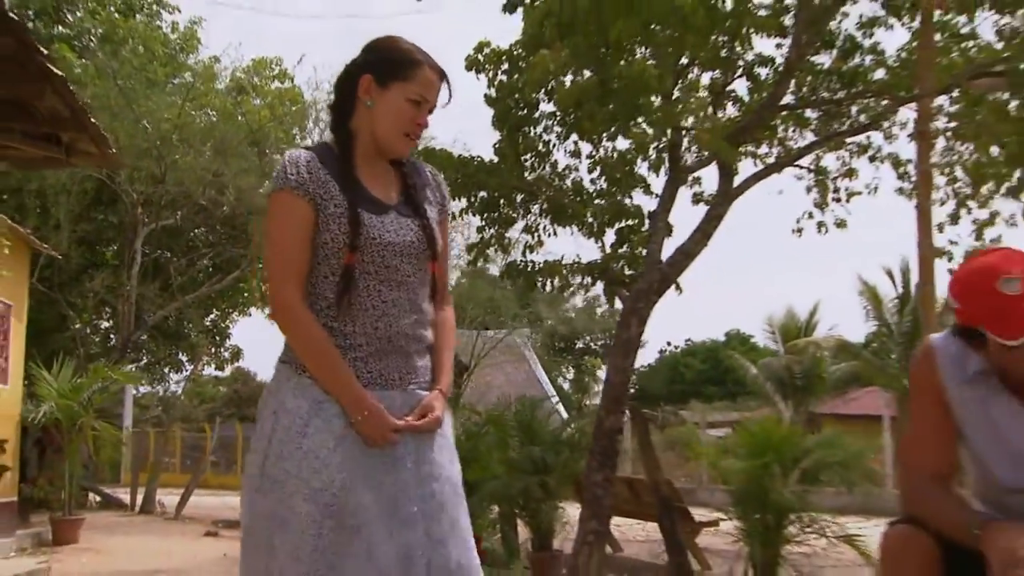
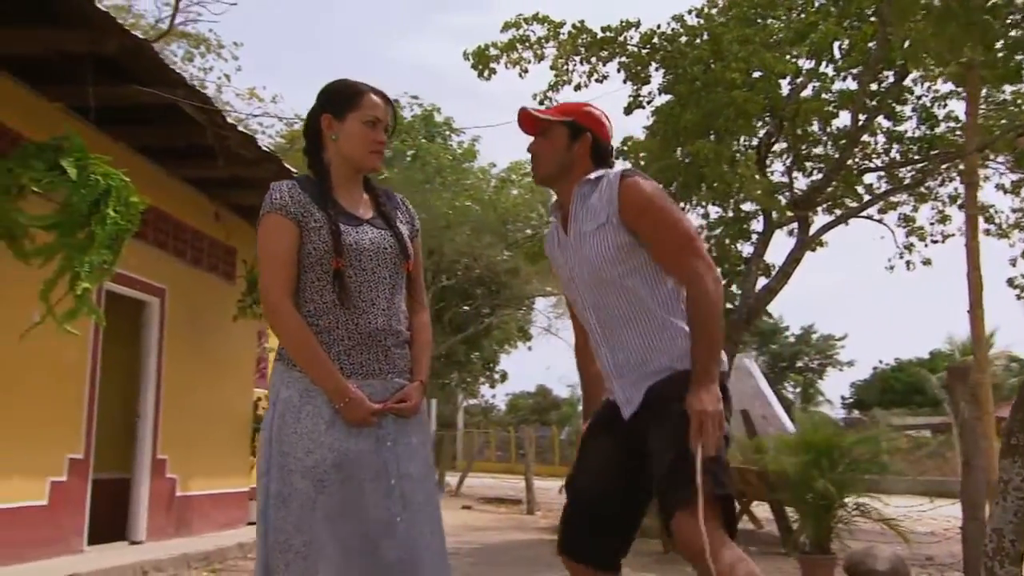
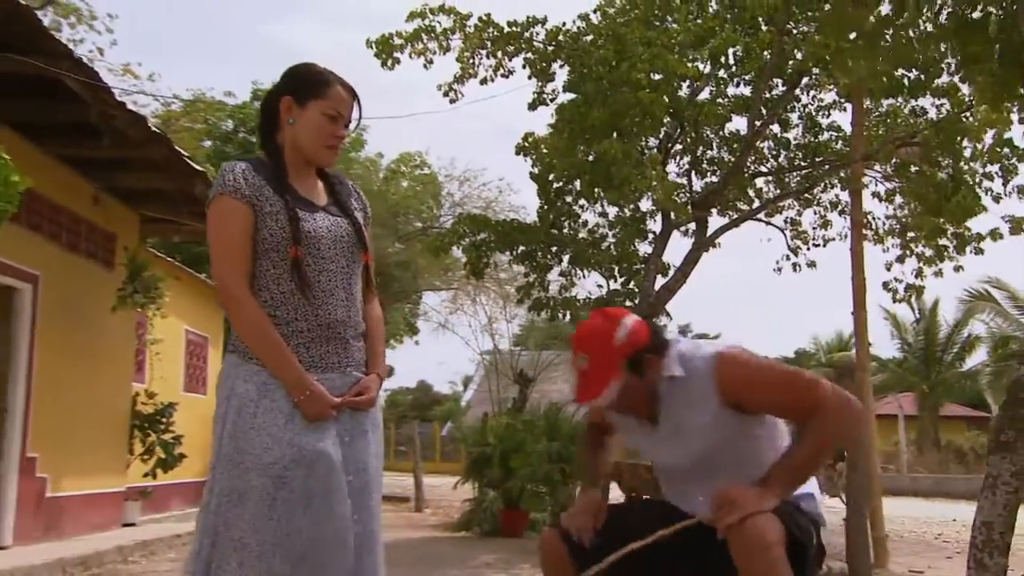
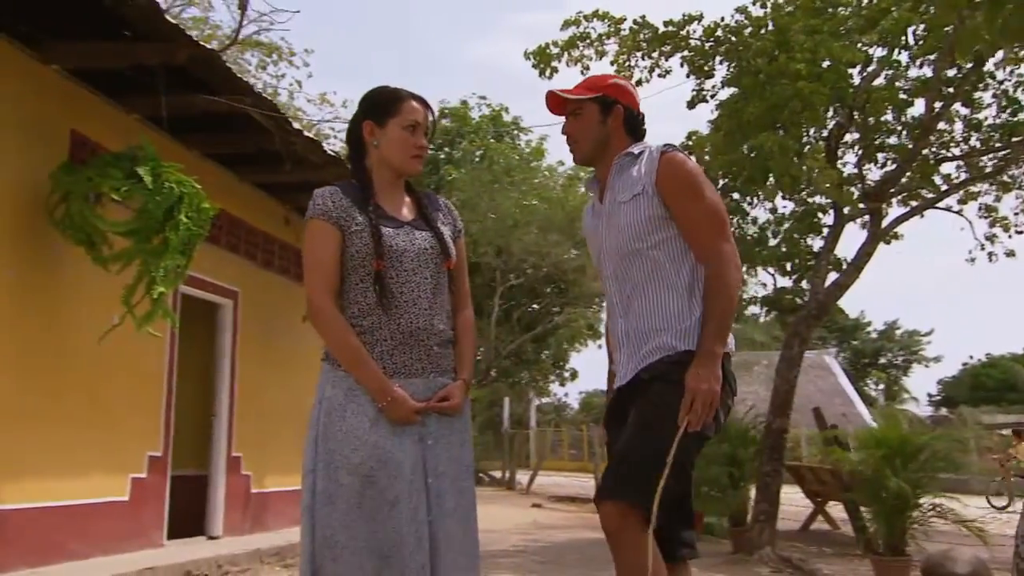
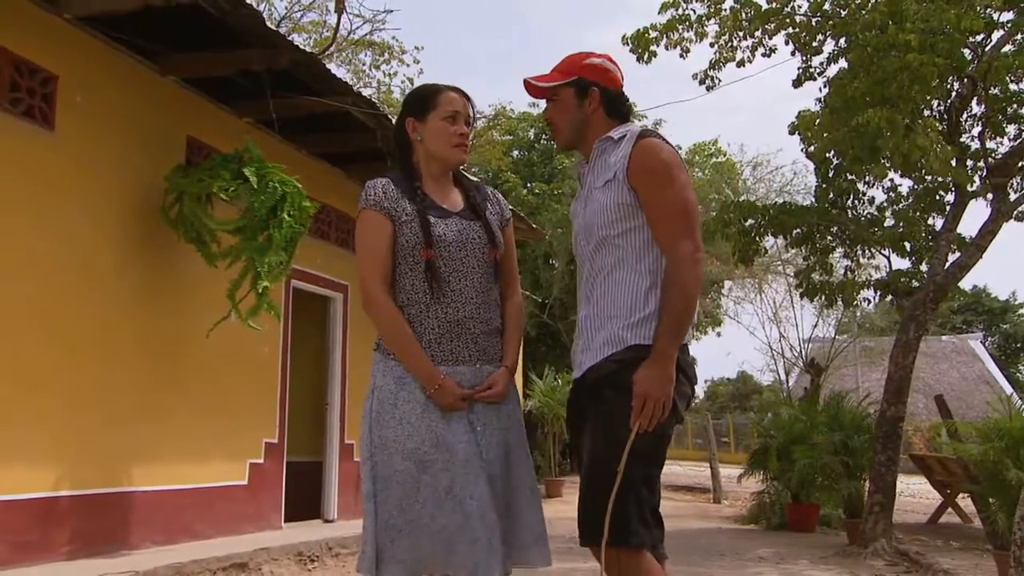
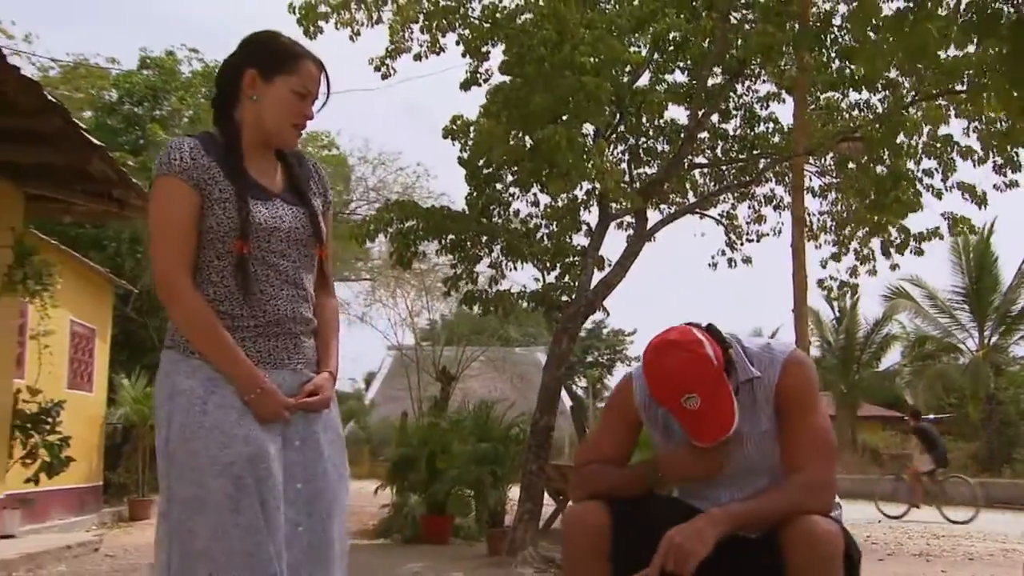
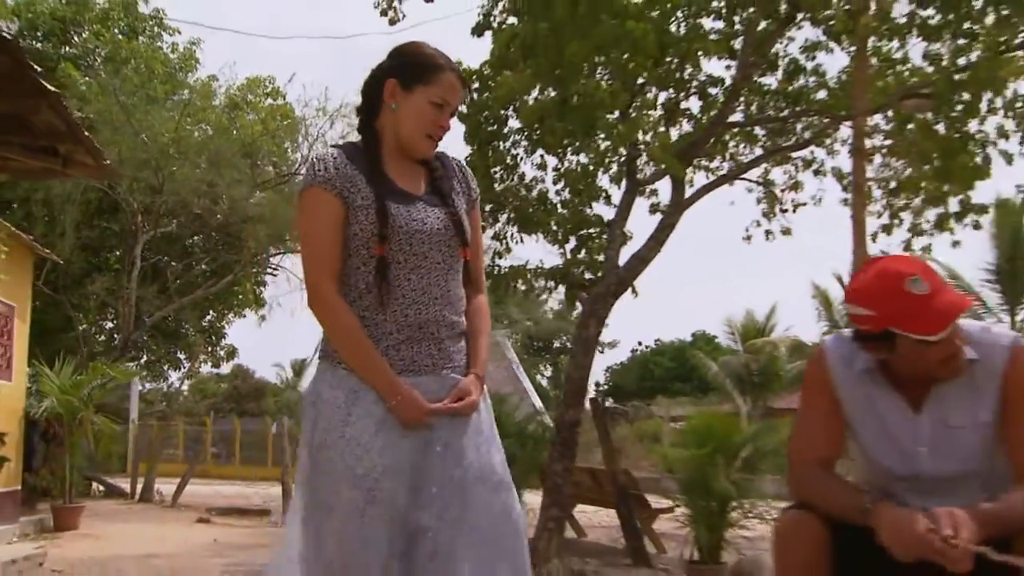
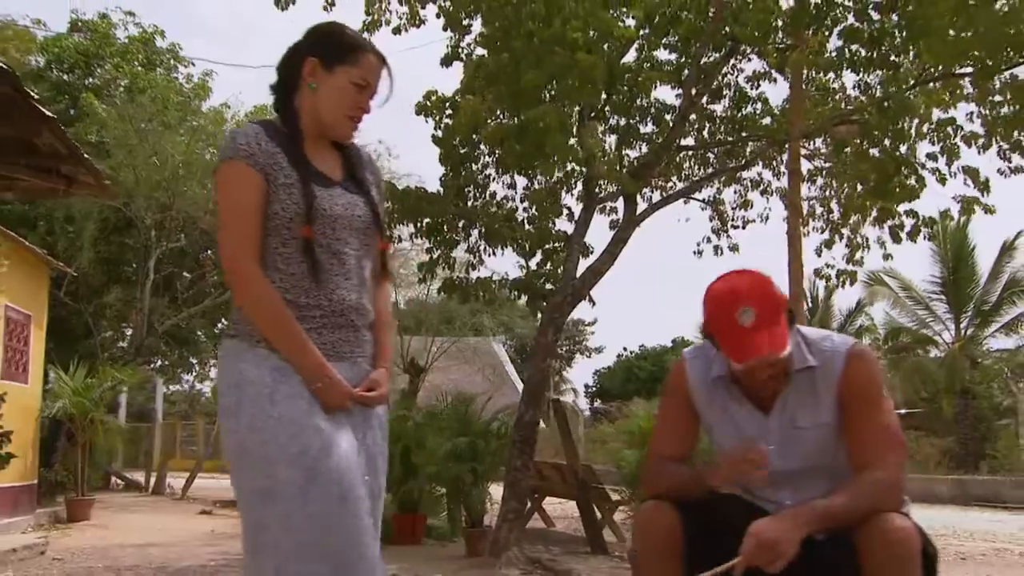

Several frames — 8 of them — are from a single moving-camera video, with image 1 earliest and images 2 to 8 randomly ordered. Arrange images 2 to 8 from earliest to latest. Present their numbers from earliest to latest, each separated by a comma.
7, 8, 6, 3, 2, 4, 5
